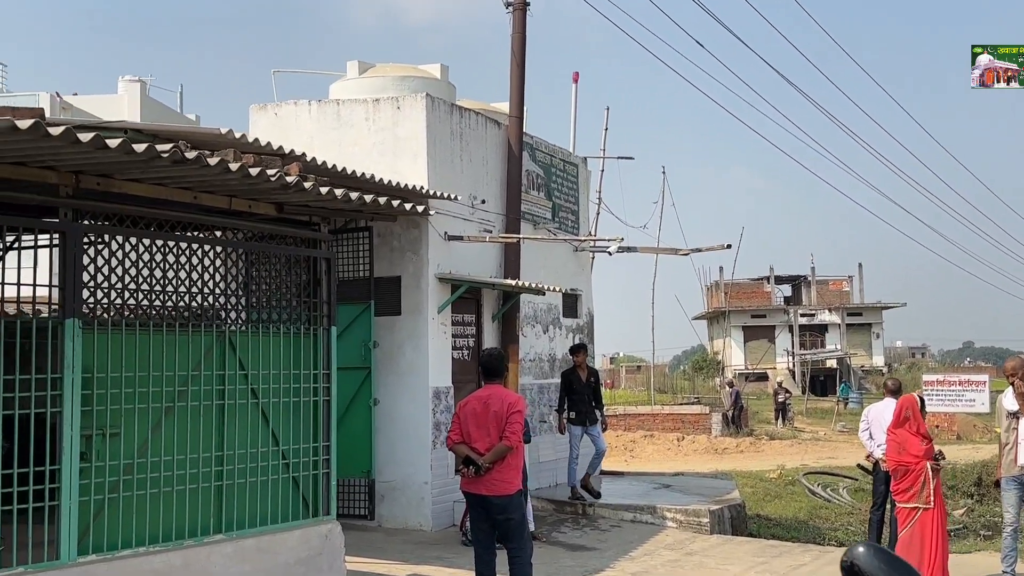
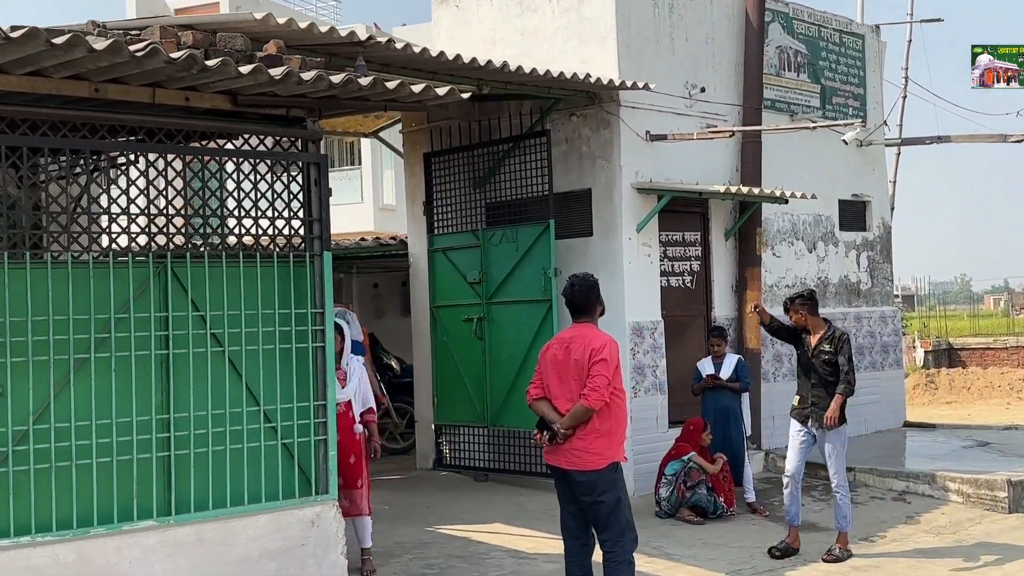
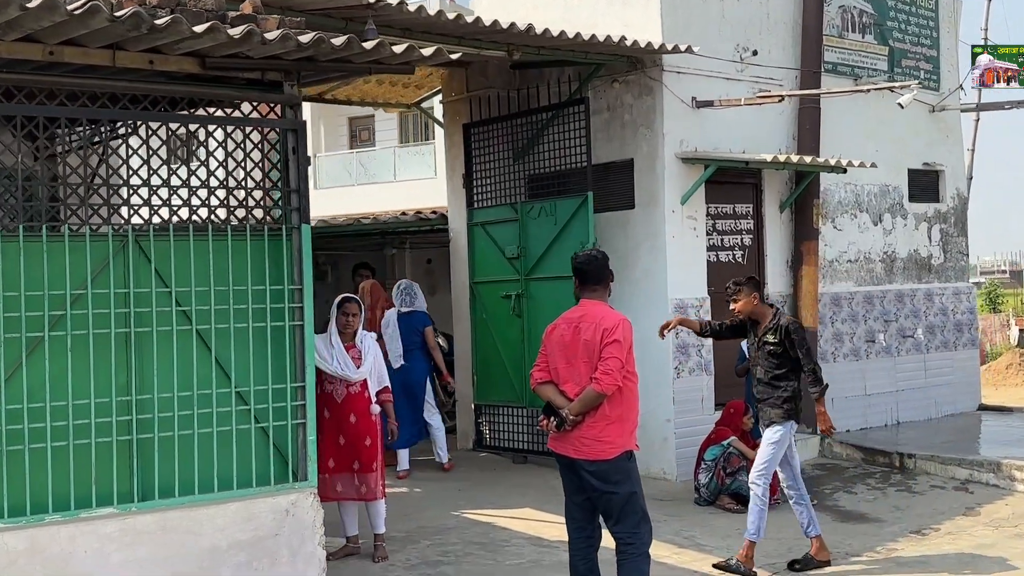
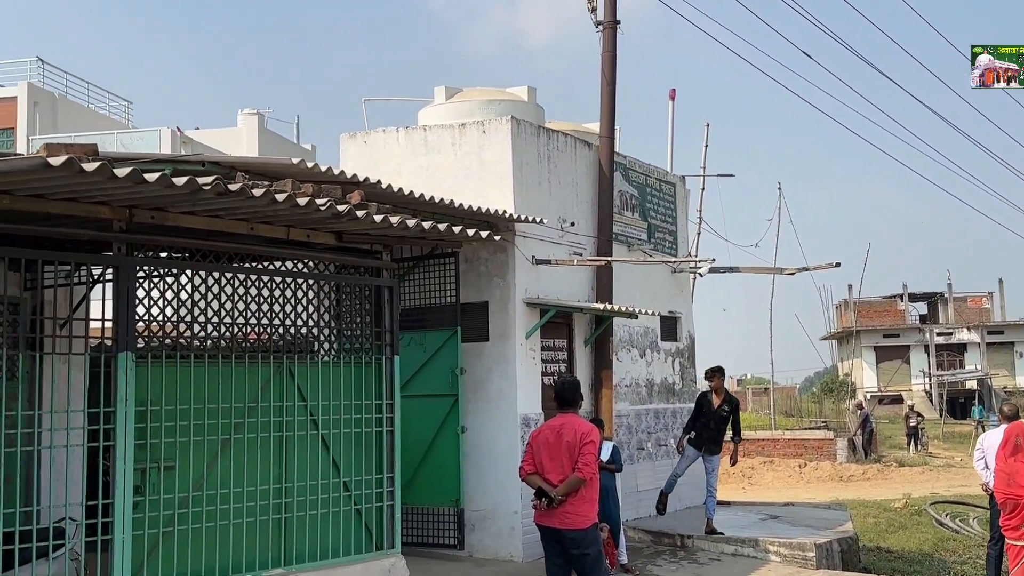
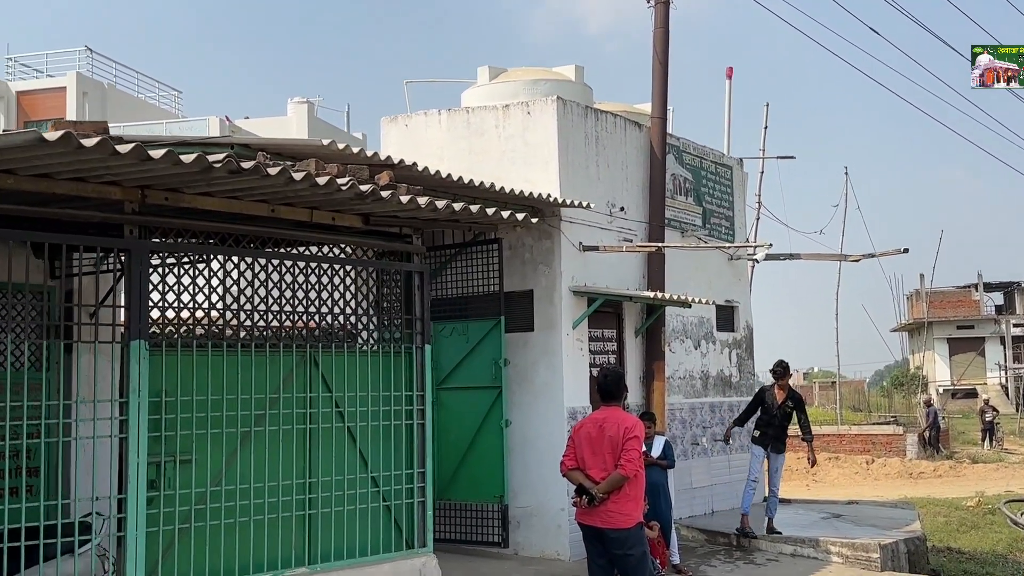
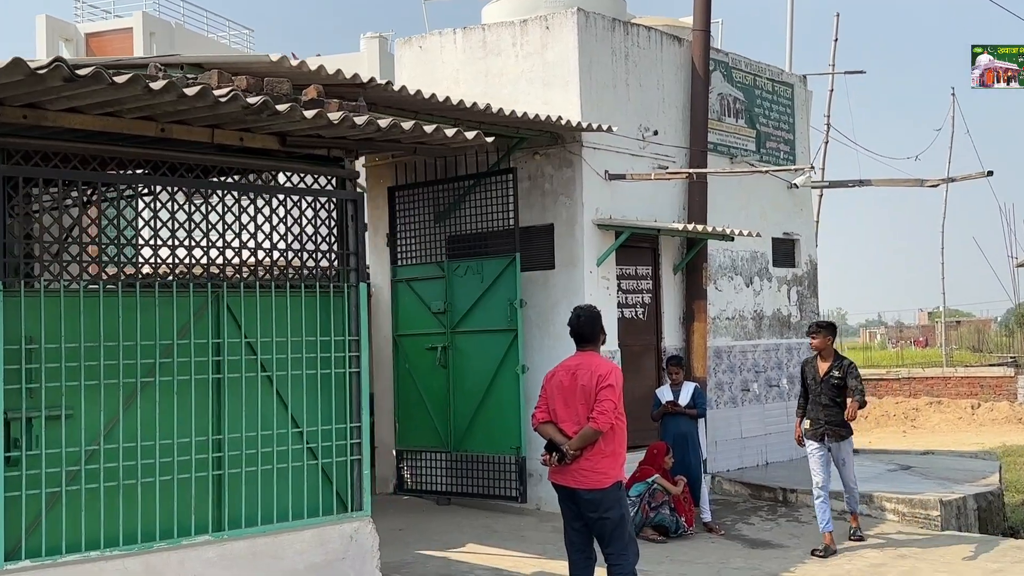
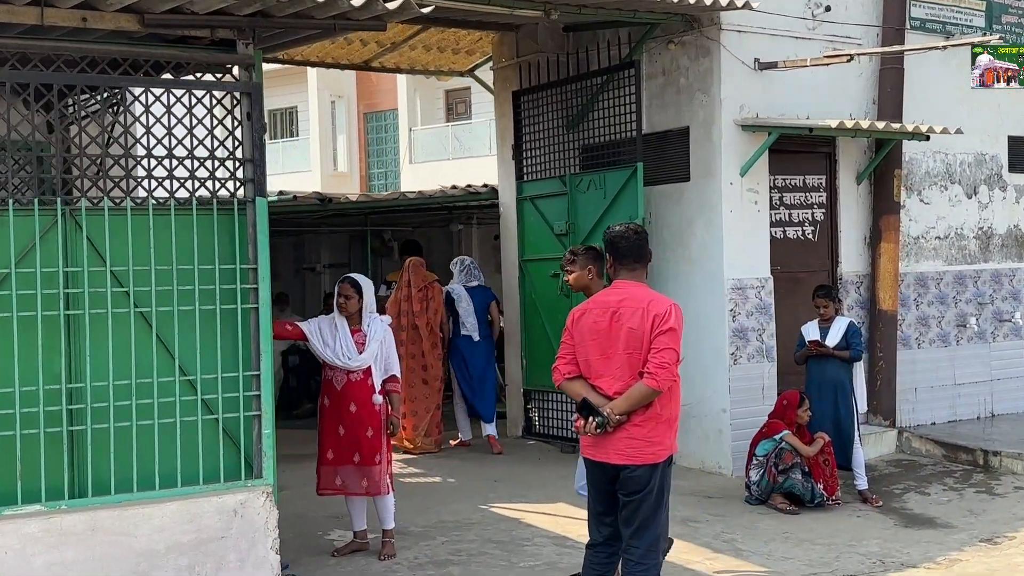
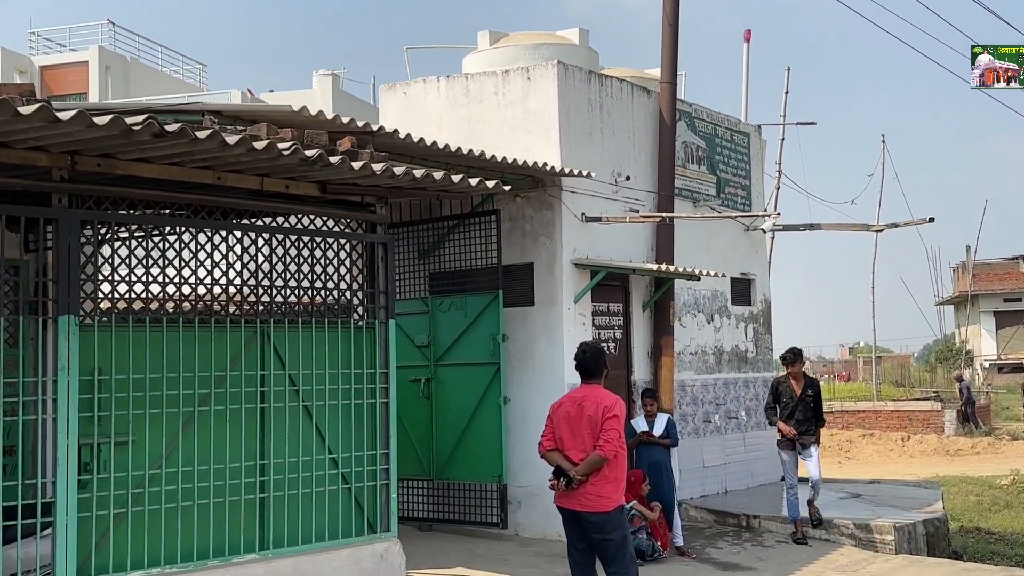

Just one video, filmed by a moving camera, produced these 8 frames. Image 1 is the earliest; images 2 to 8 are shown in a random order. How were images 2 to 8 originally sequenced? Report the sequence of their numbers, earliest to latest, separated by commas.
4, 5, 8, 6, 2, 3, 7
